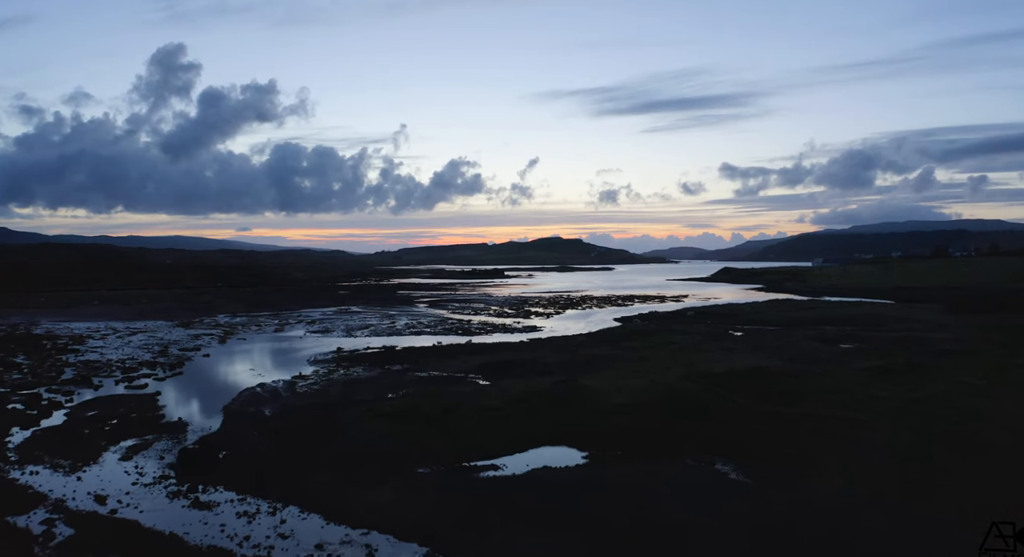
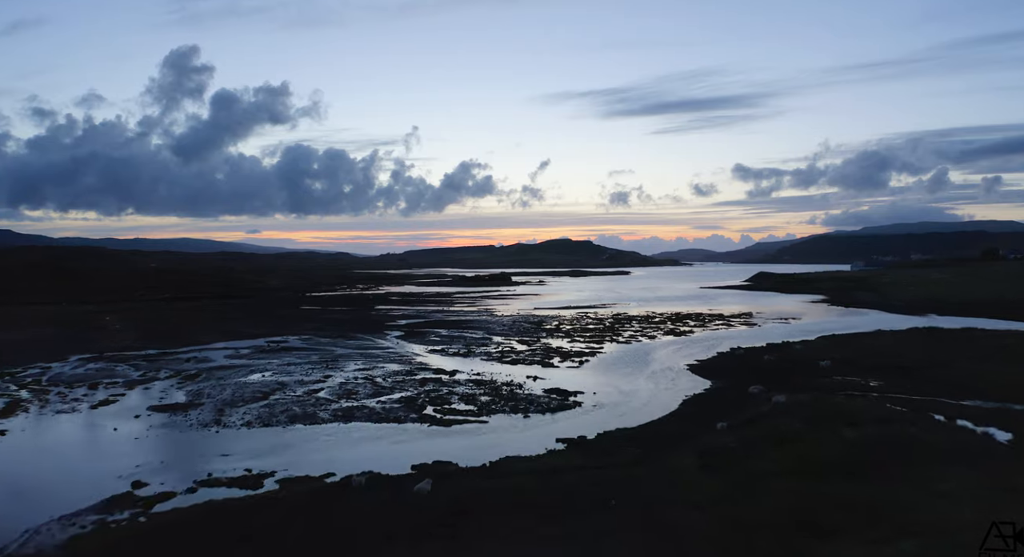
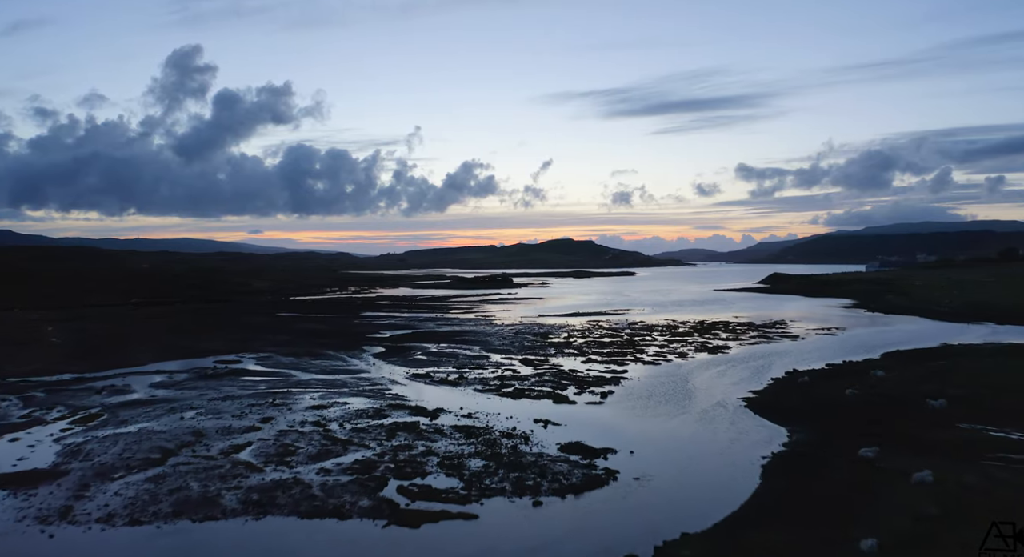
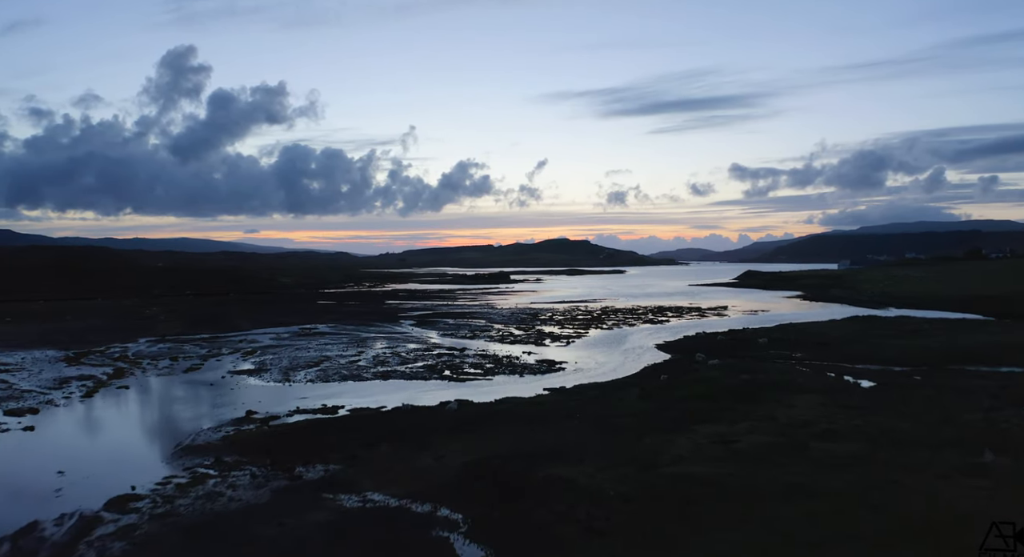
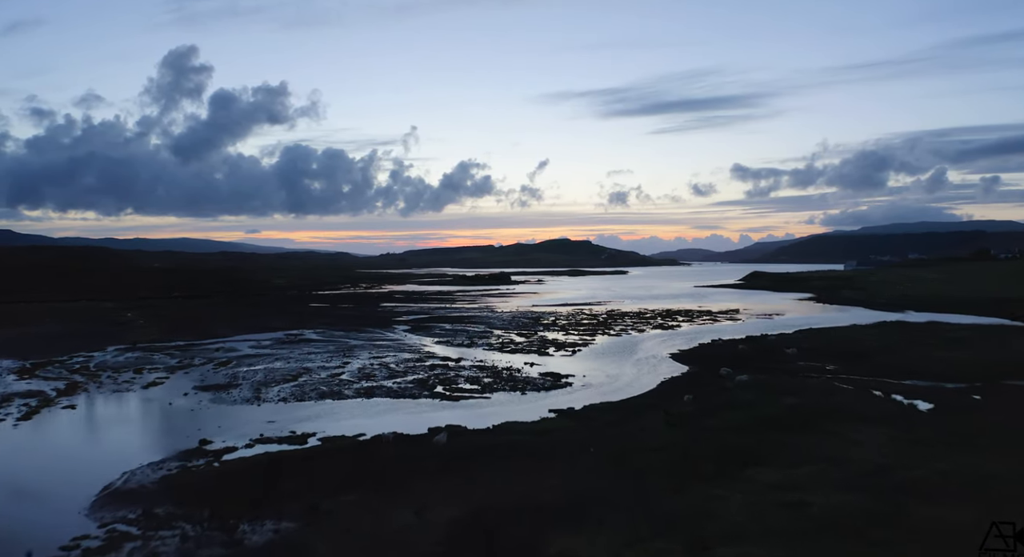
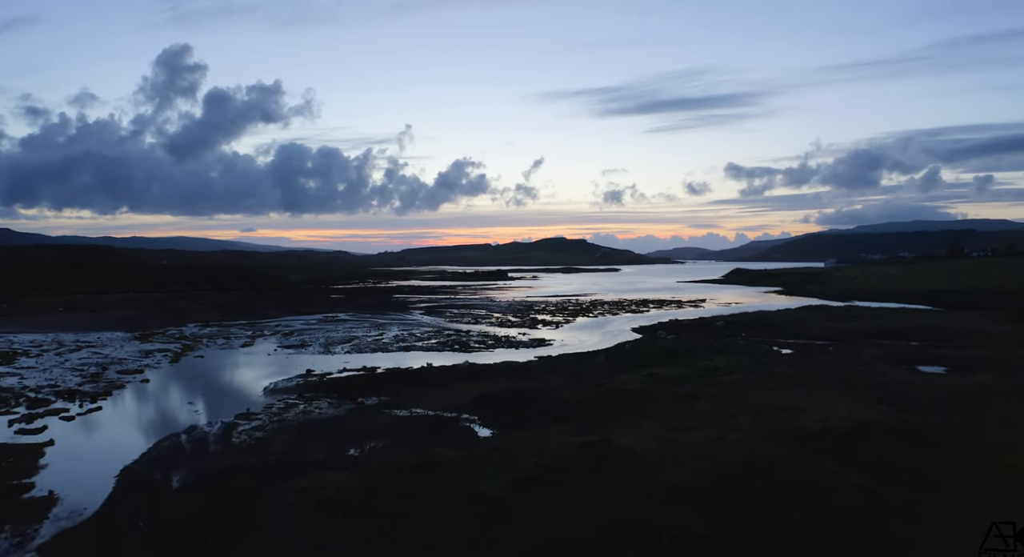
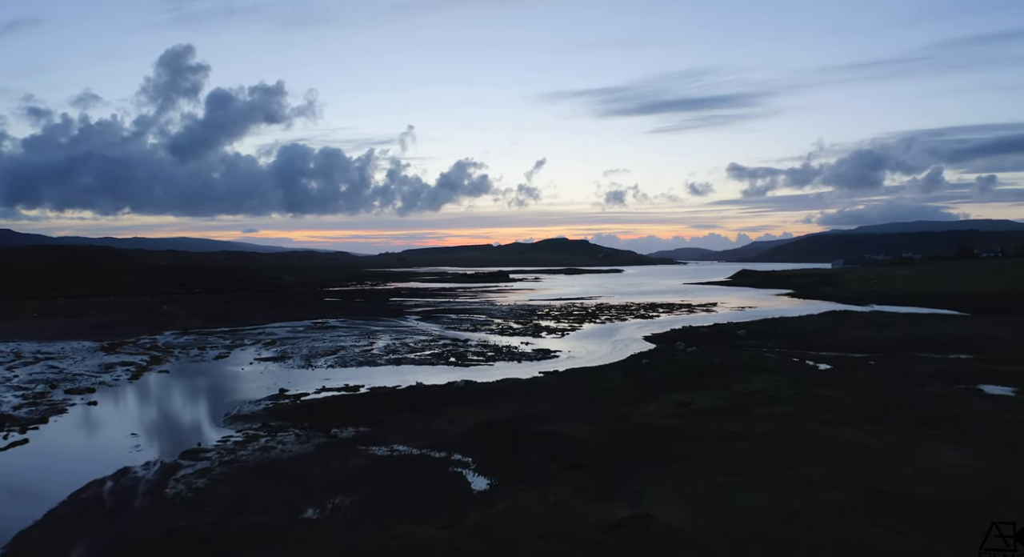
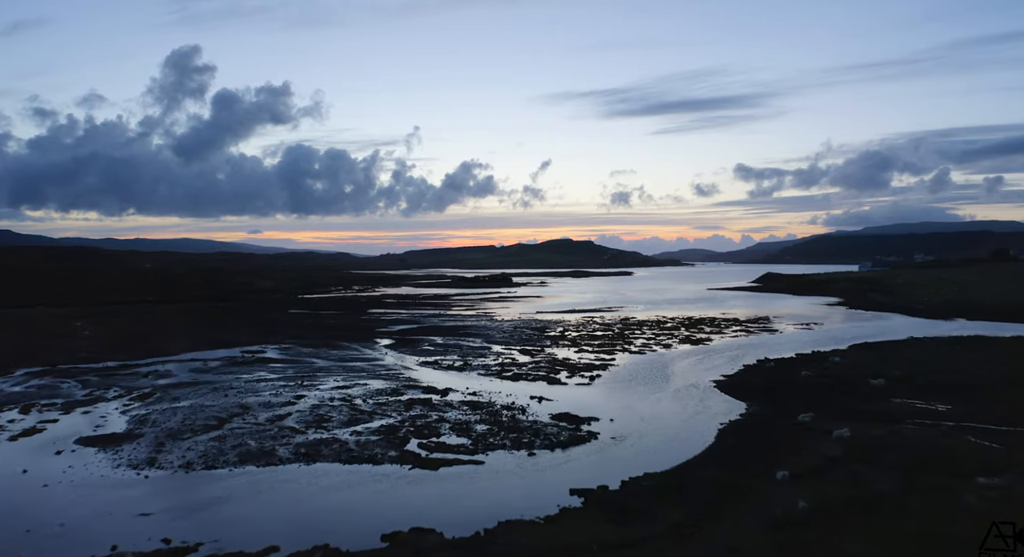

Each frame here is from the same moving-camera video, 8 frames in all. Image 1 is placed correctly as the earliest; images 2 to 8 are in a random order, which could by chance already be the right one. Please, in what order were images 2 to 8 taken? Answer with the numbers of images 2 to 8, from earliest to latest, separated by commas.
6, 7, 4, 5, 2, 8, 3
